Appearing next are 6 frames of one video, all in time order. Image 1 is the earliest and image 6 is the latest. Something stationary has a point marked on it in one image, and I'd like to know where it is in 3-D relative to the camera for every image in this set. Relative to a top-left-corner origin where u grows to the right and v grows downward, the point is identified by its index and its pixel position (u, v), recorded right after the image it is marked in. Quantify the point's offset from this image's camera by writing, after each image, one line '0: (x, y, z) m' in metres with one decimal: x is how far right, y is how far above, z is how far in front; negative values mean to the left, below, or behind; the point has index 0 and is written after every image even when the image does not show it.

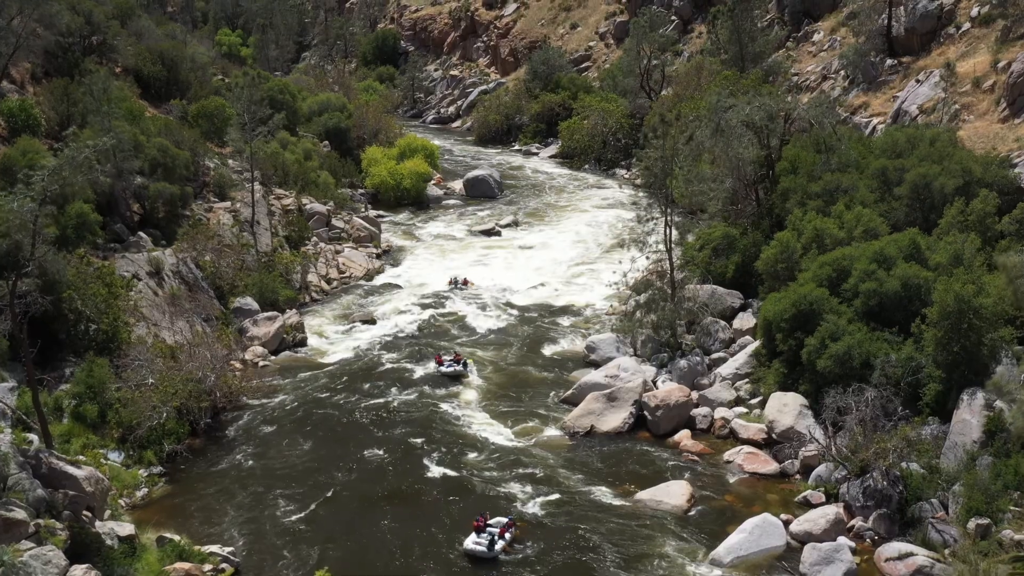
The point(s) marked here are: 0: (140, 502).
0: (-9.2, -5.3, +19.2) m
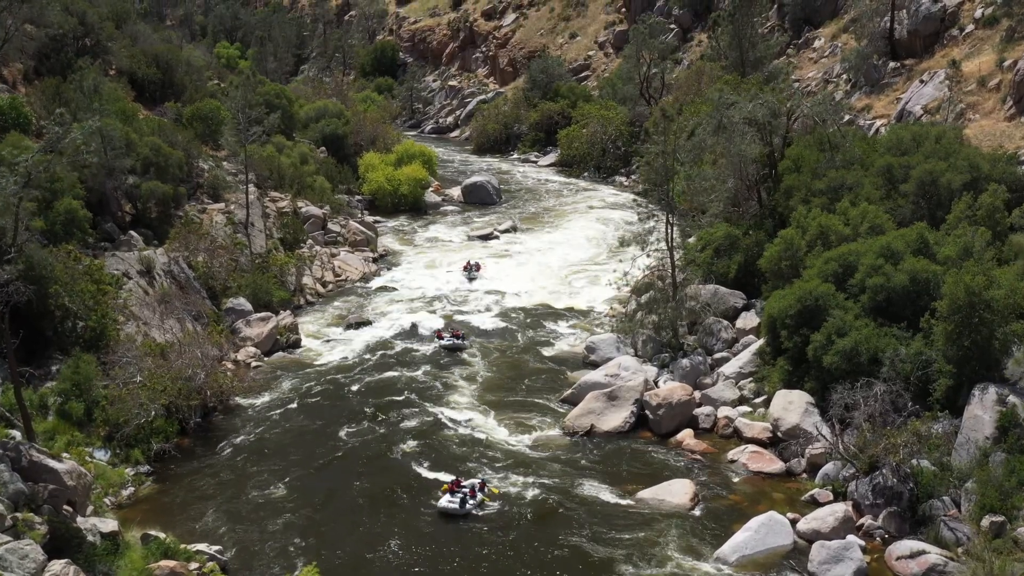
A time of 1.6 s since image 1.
0: (-9.2, -5.1, +18.5) m
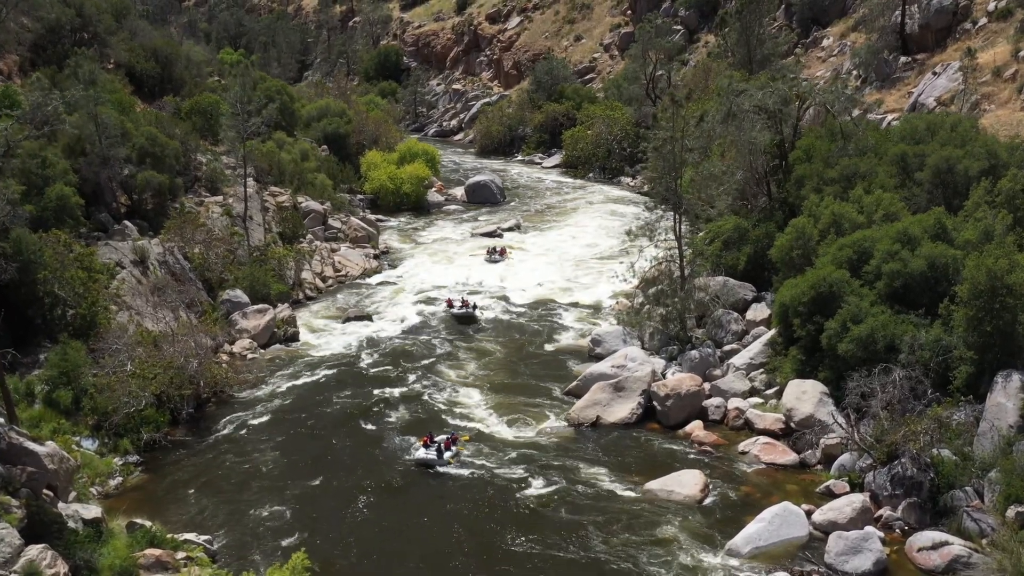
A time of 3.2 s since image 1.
0: (-9.2, -4.7, +17.8) m
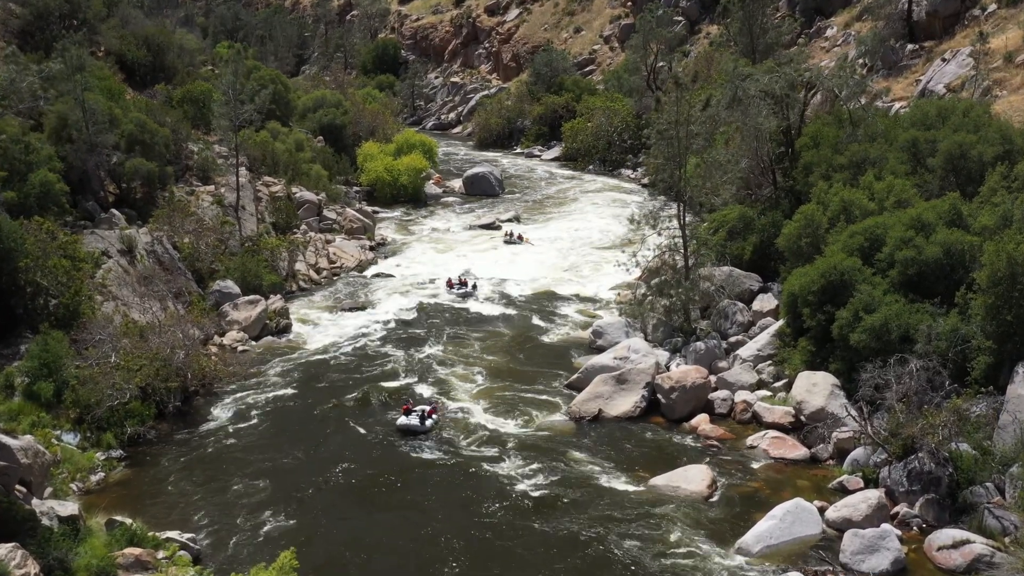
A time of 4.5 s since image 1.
0: (-9.2, -4.4, +17.1) m
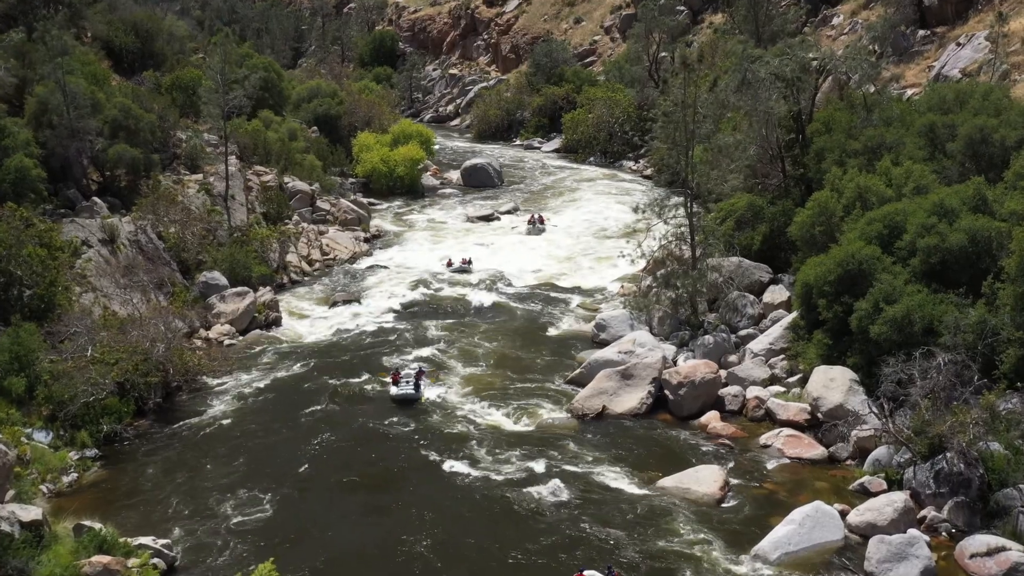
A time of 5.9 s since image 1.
0: (-9.2, -4.1, +16.0) m
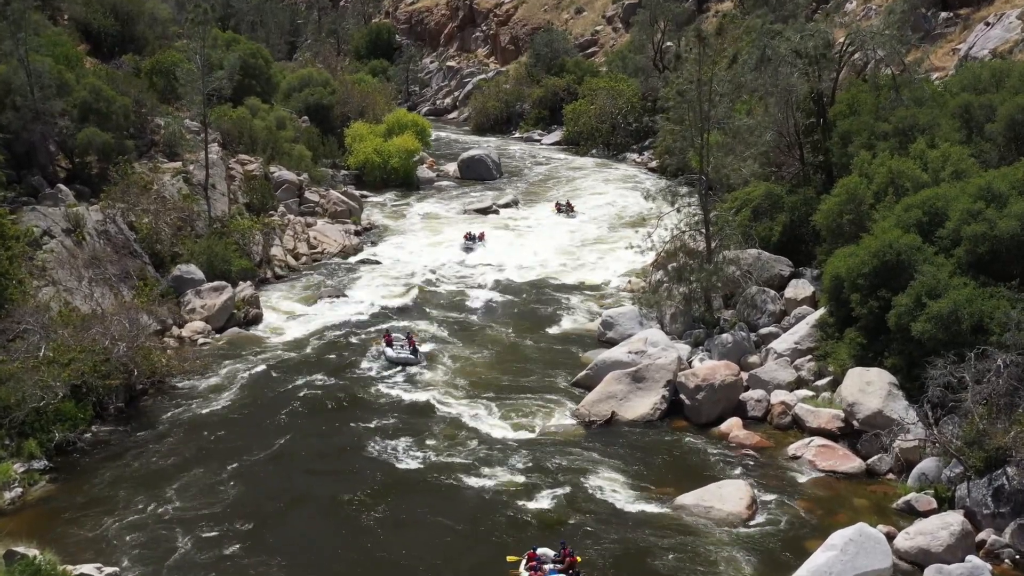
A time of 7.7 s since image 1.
0: (-9.2, -4.0, +14.1) m
